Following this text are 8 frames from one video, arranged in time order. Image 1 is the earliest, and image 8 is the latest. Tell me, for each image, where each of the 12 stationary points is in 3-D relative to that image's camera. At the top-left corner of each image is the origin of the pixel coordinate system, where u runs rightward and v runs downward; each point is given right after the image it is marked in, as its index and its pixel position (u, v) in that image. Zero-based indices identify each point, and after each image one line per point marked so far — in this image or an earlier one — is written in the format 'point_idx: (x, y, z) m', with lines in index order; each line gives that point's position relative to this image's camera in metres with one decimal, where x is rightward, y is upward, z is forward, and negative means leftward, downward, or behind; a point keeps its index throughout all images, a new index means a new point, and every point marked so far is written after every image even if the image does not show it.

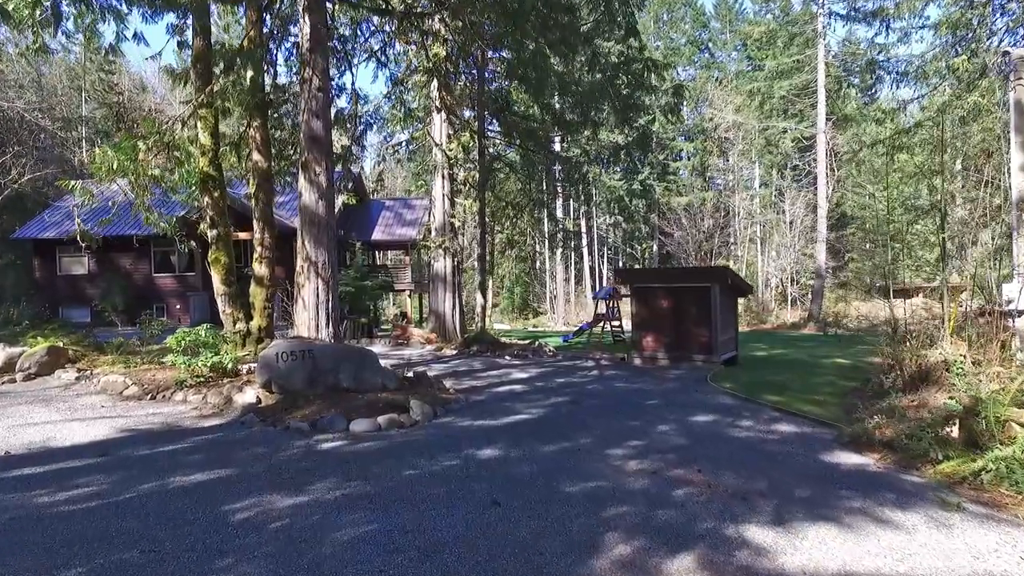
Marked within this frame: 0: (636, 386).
0: (+1.9, -1.5, +9.0) m
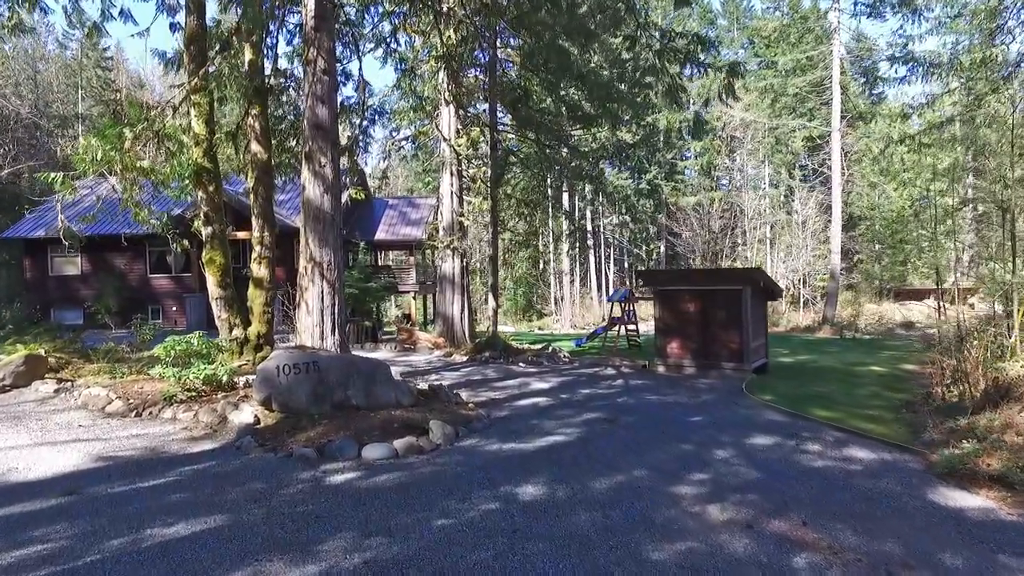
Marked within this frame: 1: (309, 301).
0: (+2.2, -1.5, +8.3) m
1: (-2.5, -0.1, +7.1) m
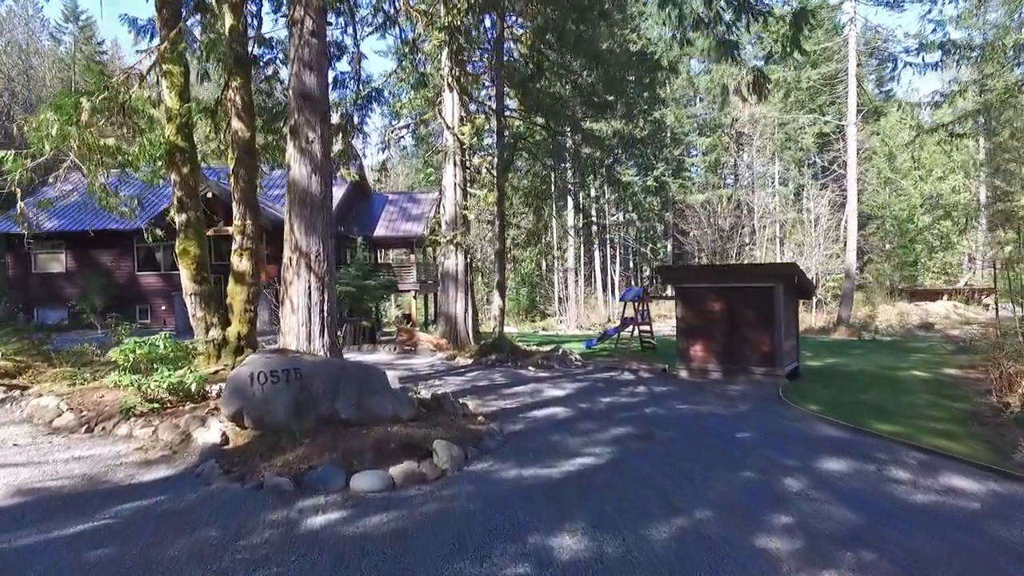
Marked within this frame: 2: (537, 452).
0: (+2.3, -1.5, +7.3) m
1: (-2.3, -0.1, +6.2) m
2: (+0.2, -1.4, +5.0) m
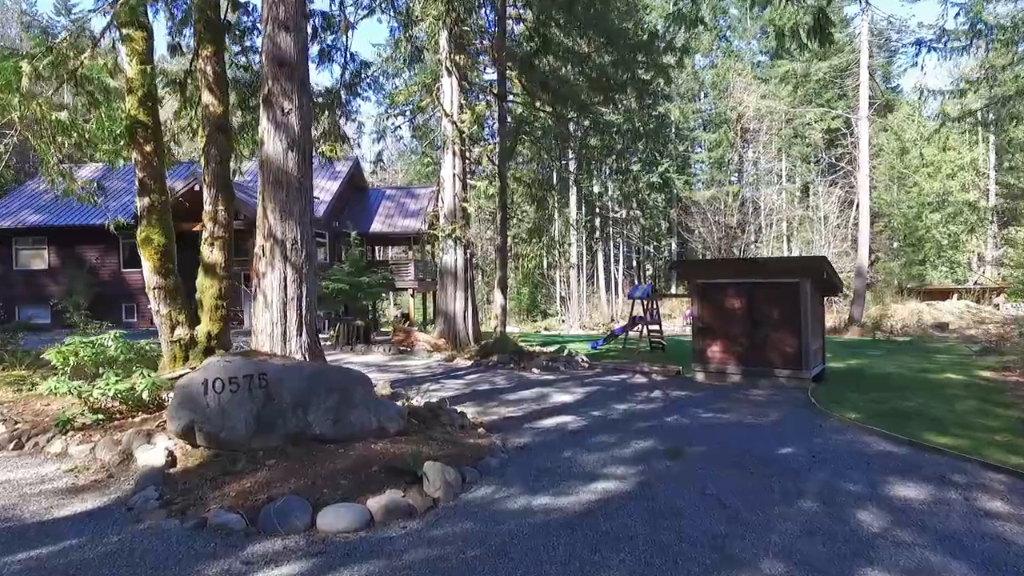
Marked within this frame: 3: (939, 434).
0: (+2.4, -1.4, +6.6) m
1: (-2.3, 0.0, +5.4) m
2: (+0.3, -1.3, +4.2) m
3: (+4.2, -1.4, +5.7) m
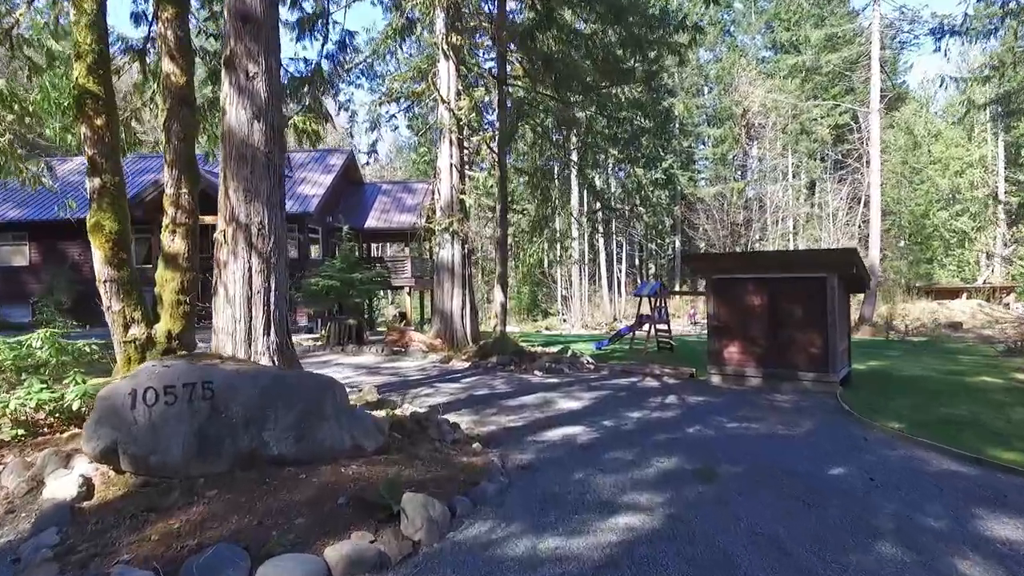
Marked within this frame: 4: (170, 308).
0: (+2.4, -1.4, +5.8) m
1: (-2.2, 0.0, +4.7) m
2: (+0.3, -1.3, +3.4) m
3: (+4.2, -1.4, +5.0) m
4: (-3.2, -0.2, +5.5) m
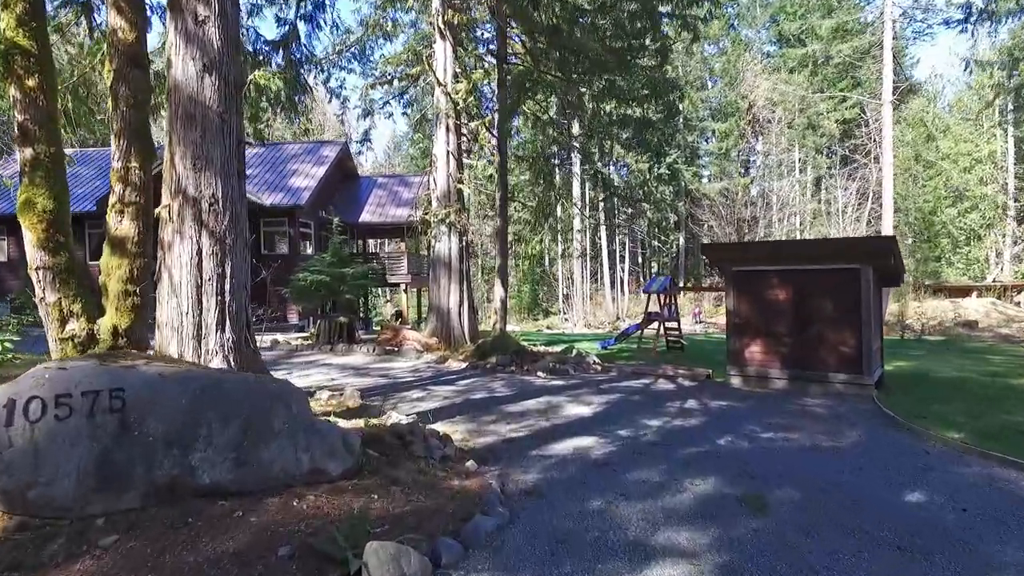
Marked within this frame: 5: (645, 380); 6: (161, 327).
0: (+2.4, -1.3, +5.0) m
1: (-2.2, +0.1, +3.9) m
2: (+0.3, -1.2, +2.7) m
3: (+4.2, -1.3, +4.2) m
4: (-3.2, -0.1, +4.7) m
5: (+1.9, -1.3, +8.5) m
6: (-2.3, -0.3, +3.9) m
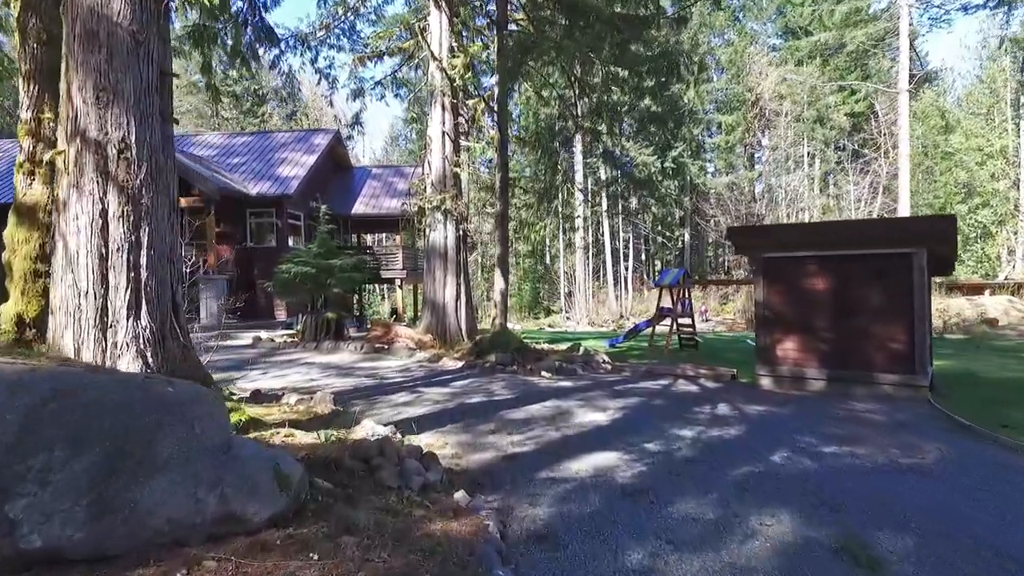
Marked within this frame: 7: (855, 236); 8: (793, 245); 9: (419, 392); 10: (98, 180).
0: (+2.4, -1.1, +4.1) m
1: (-2.2, +0.3, +3.0) m
2: (+0.3, -1.0, +1.7) m
3: (+4.2, -1.1, +3.3) m
4: (-3.2, 0.0, +3.8) m
5: (+1.9, -1.2, +7.5) m
6: (-2.3, -0.1, +3.0) m
7: (+3.9, +0.6, +6.7) m
8: (+3.4, +0.5, +7.0) m
9: (-1.0, -1.1, +6.2) m
10: (-2.1, +0.5, +3.0) m
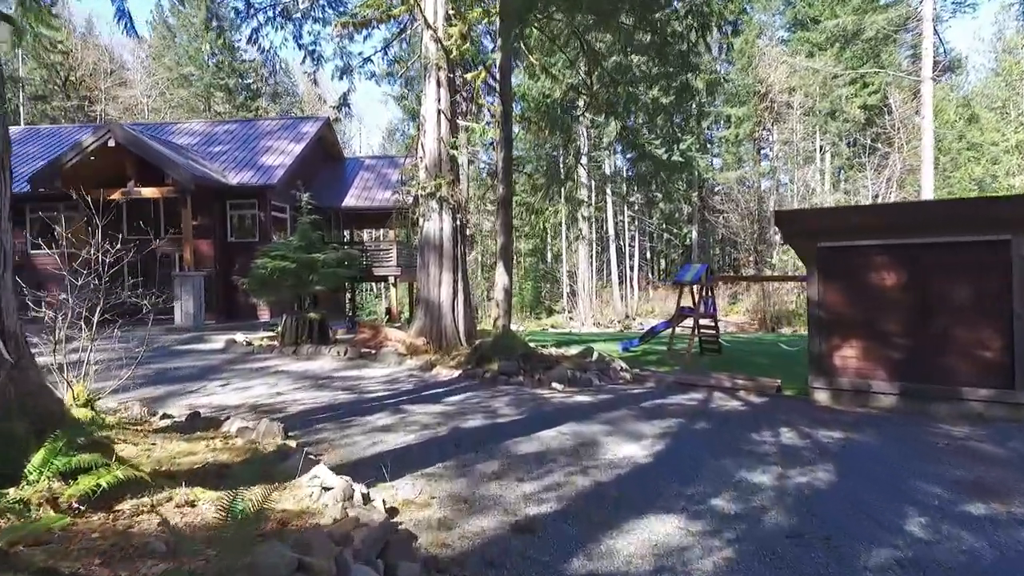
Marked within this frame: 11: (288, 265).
0: (+2.5, -1.1, +2.9) m
1: (-2.1, +0.3, +1.7) m
2: (+0.4, -1.0, +0.5) m
3: (+4.3, -1.1, +2.1) m
4: (-3.1, +0.1, +2.6) m
5: (+2.0, -1.1, +6.3) m
6: (-2.3, -0.1, +1.8) m
7: (+4.0, +0.6, +5.5) m
8: (+3.4, +0.5, +5.8) m
9: (-0.9, -1.1, +5.0) m
10: (-2.0, +0.6, +1.7) m
11: (-4.0, +0.4, +10.5) m
